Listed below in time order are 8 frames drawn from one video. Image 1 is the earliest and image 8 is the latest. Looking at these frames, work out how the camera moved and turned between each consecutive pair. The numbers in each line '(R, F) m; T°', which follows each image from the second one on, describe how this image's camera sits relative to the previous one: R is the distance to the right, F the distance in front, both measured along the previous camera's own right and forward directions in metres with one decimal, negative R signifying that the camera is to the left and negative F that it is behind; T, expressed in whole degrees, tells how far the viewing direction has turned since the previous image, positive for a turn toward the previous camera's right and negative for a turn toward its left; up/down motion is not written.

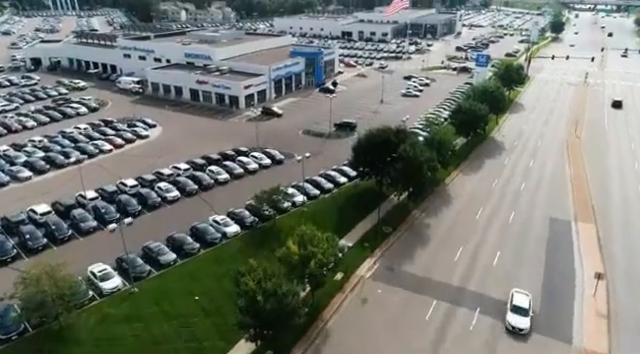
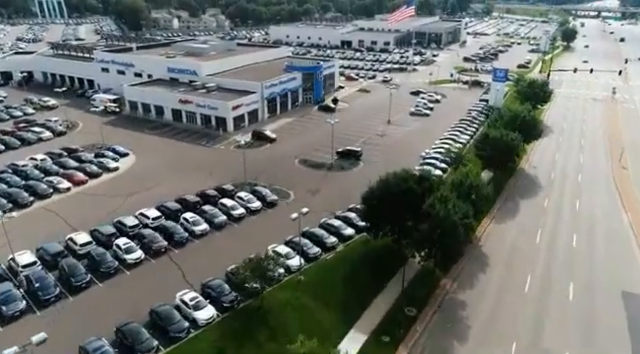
(-0.2, +8.3) m; 0°
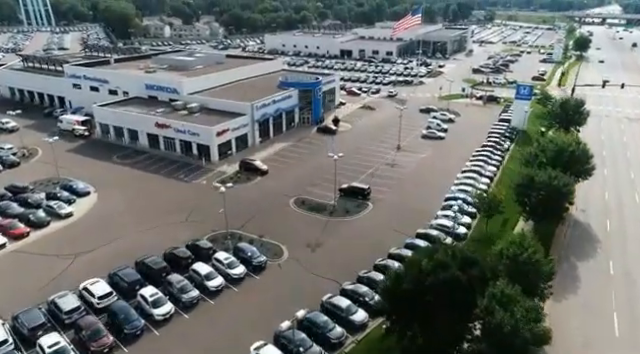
(-0.2, +8.6) m; 0°
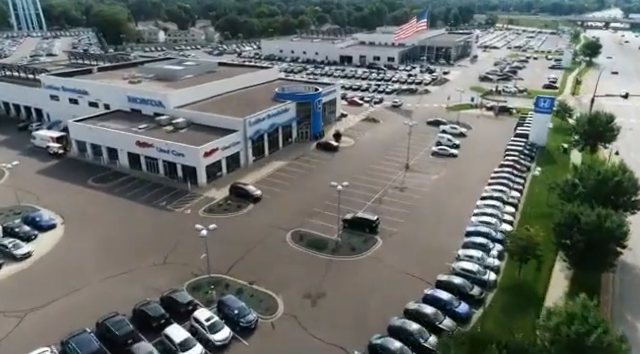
(-0.2, +5.5) m; 0°
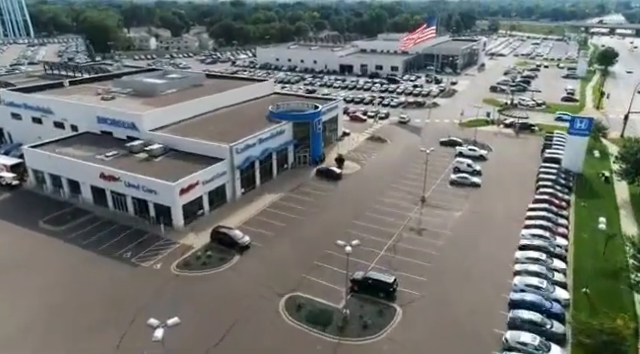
(-0.2, +7.7) m; 0°
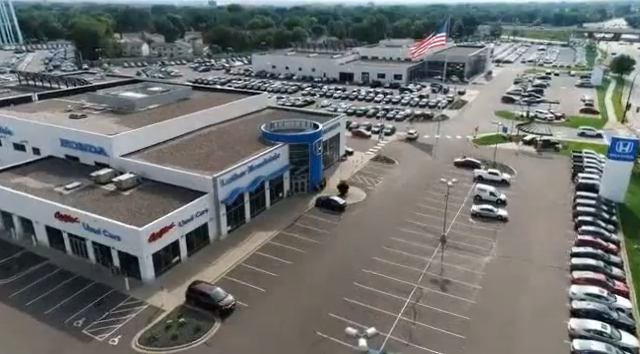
(-0.2, +6.7) m; 0°
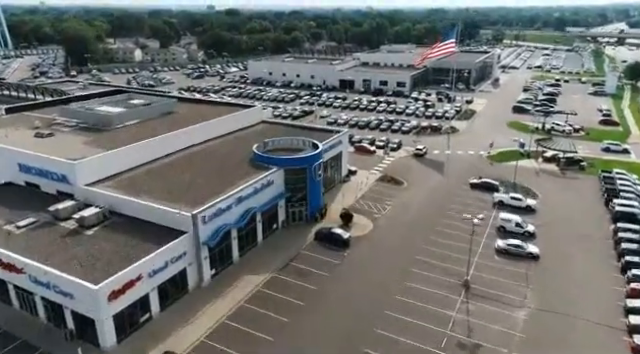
(-0.1, +5.7) m; 0°
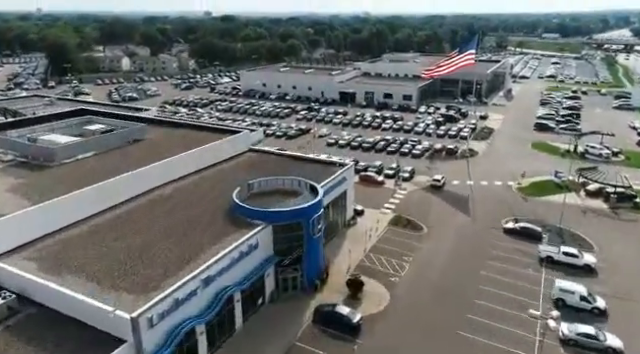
(-0.2, +9.3) m; 0°
